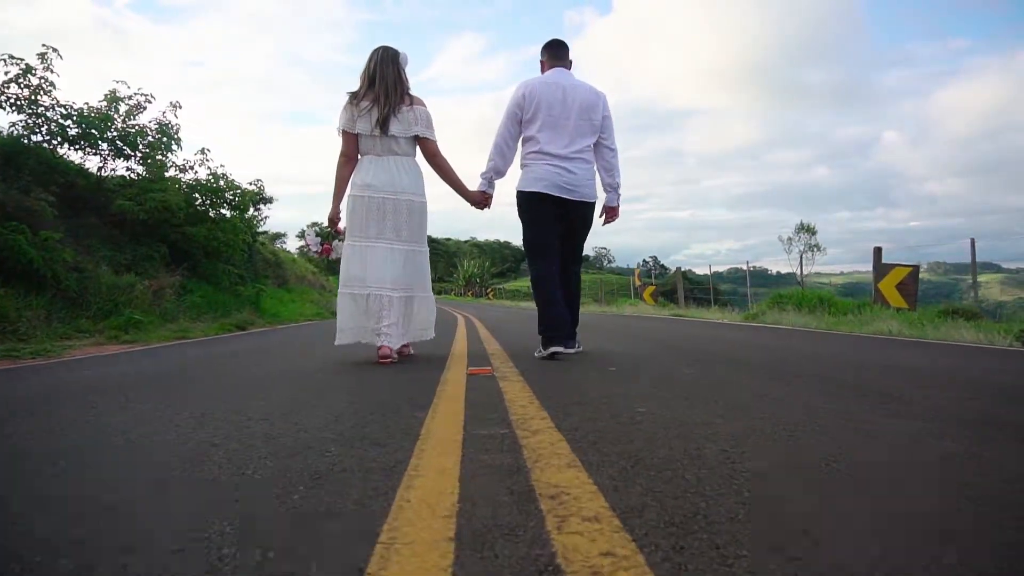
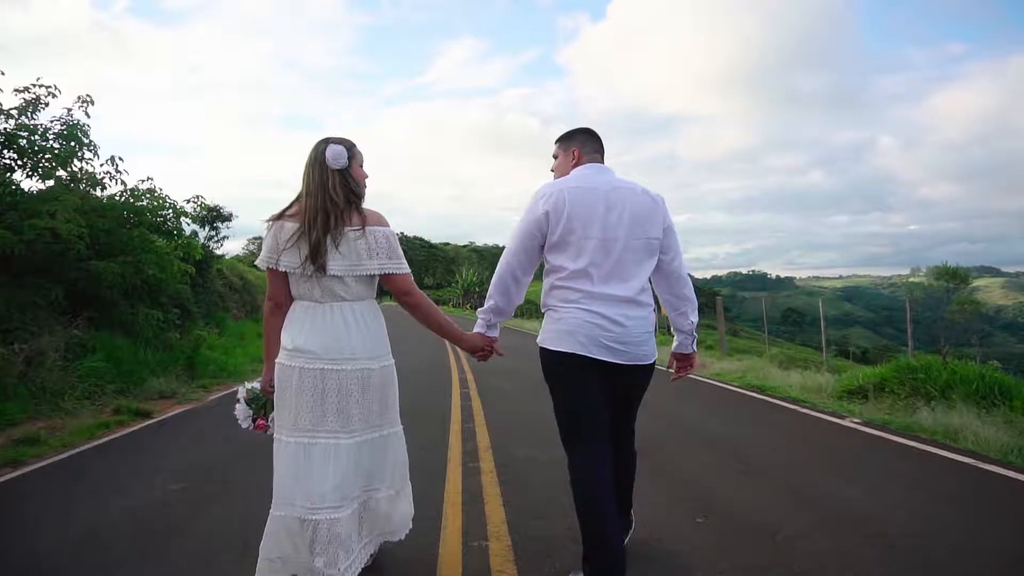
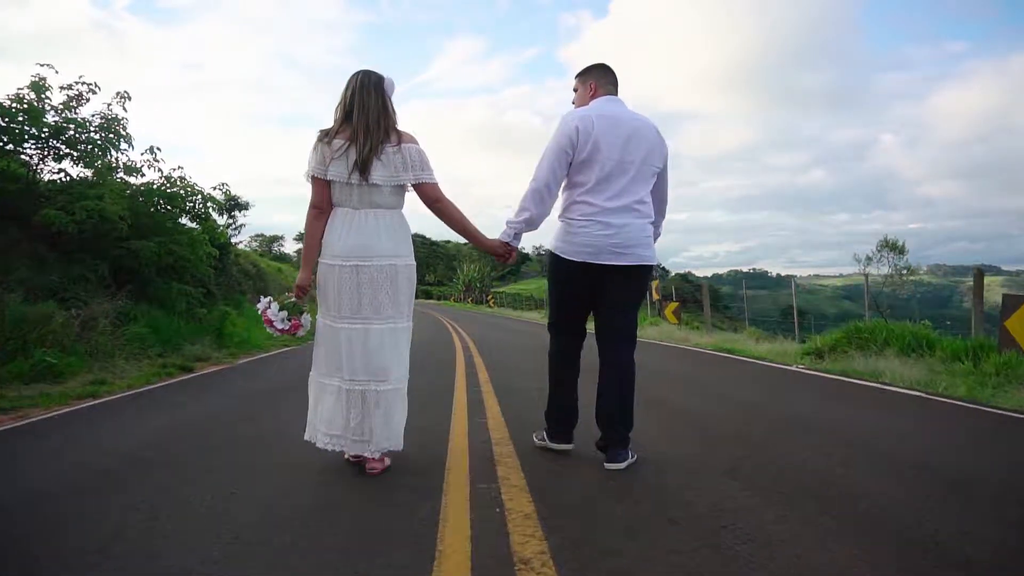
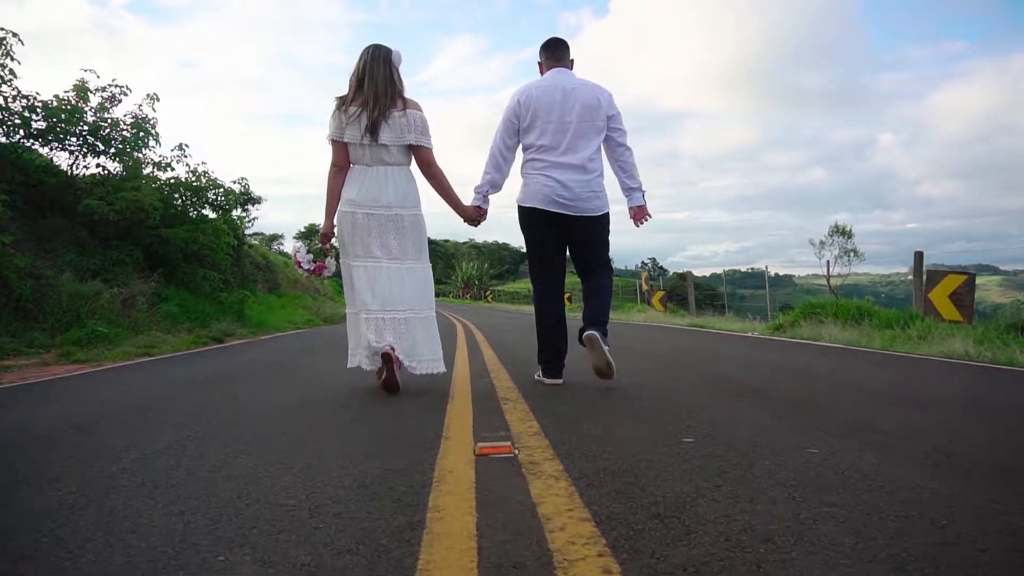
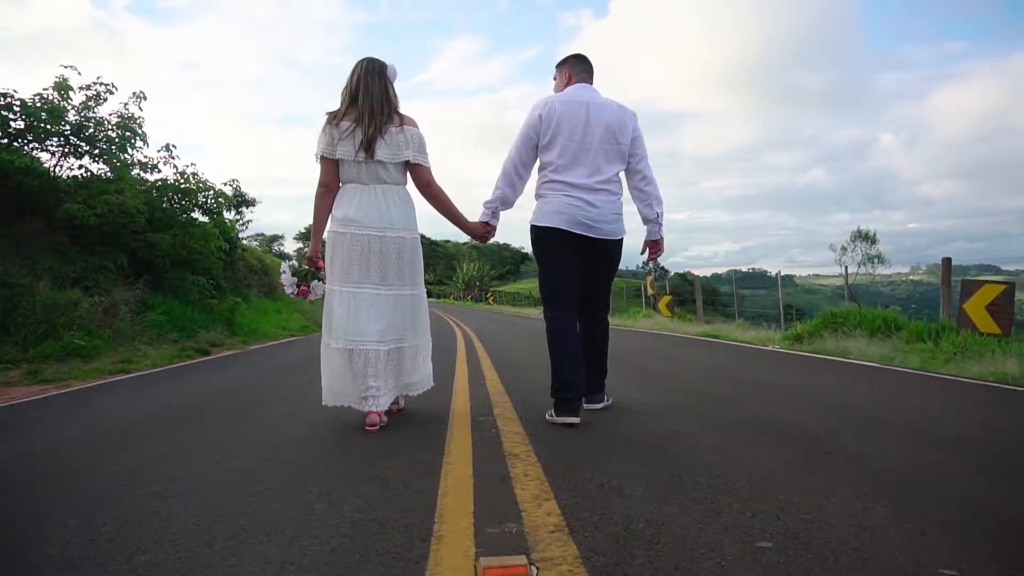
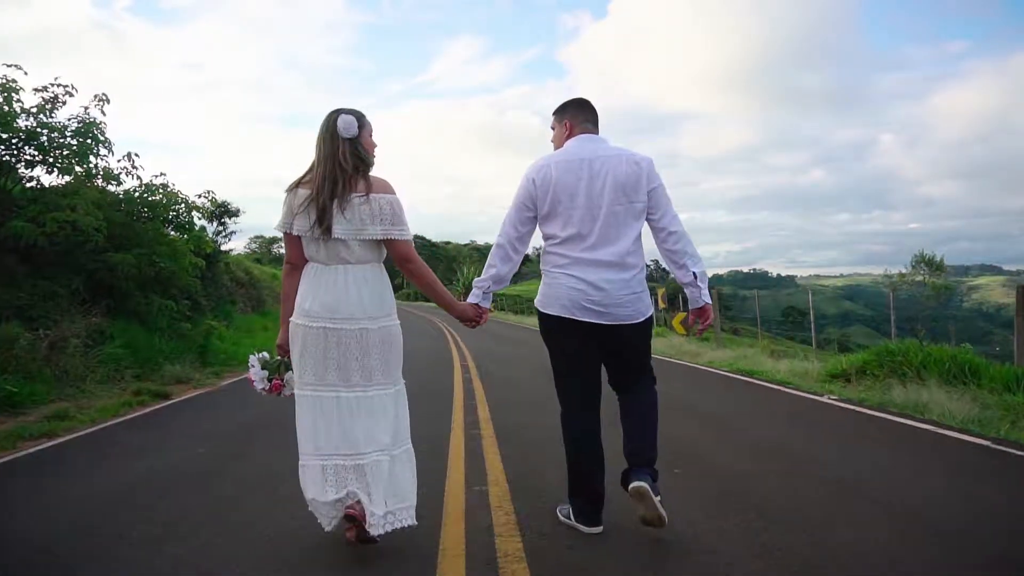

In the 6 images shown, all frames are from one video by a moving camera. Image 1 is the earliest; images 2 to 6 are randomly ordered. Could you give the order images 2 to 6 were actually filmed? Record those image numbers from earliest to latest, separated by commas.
4, 5, 3, 6, 2
